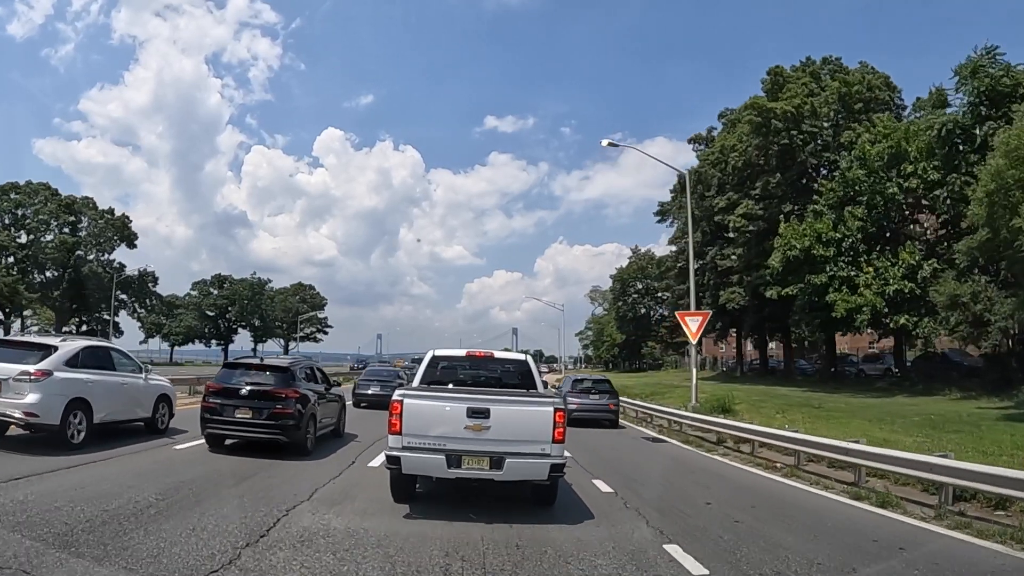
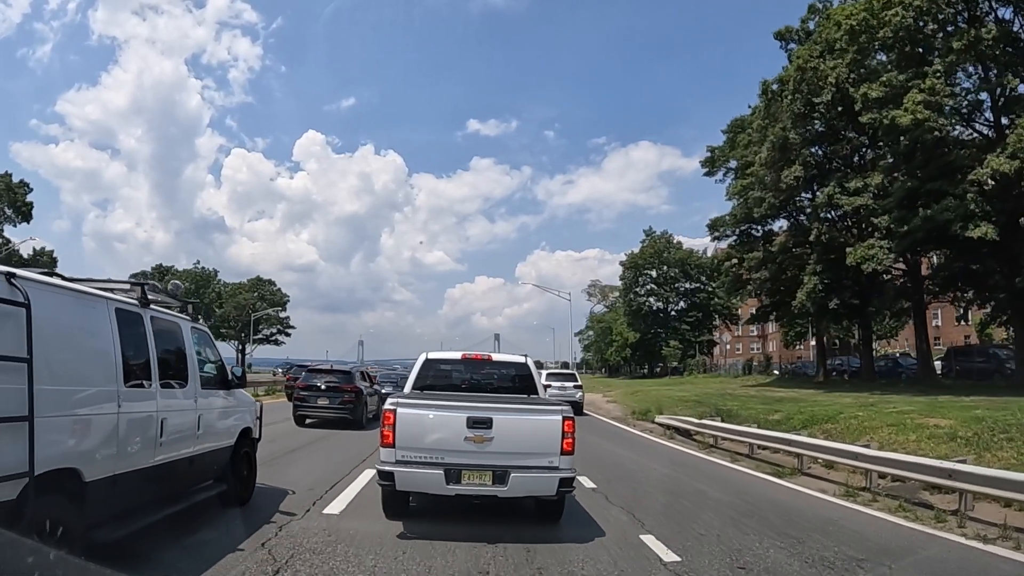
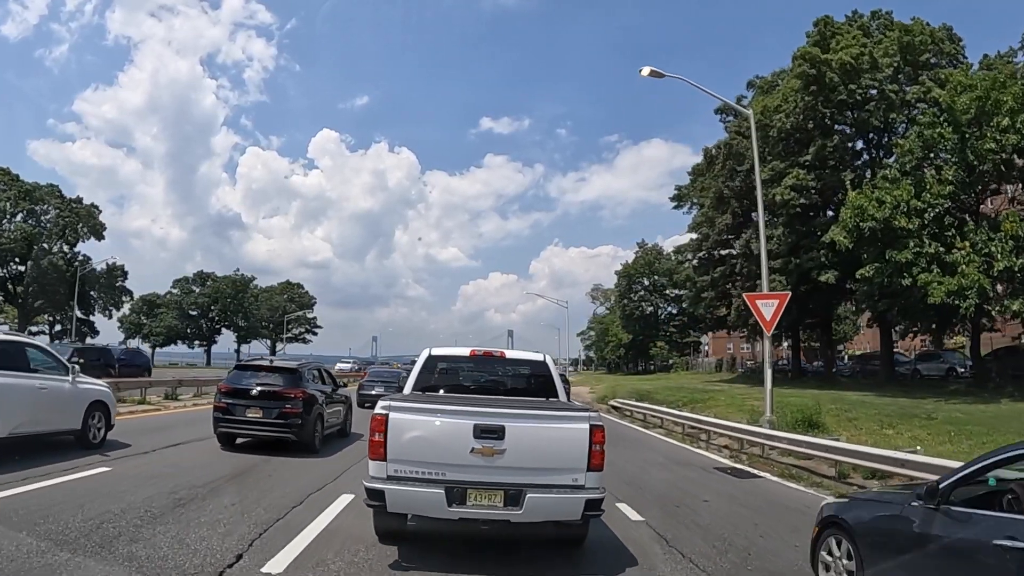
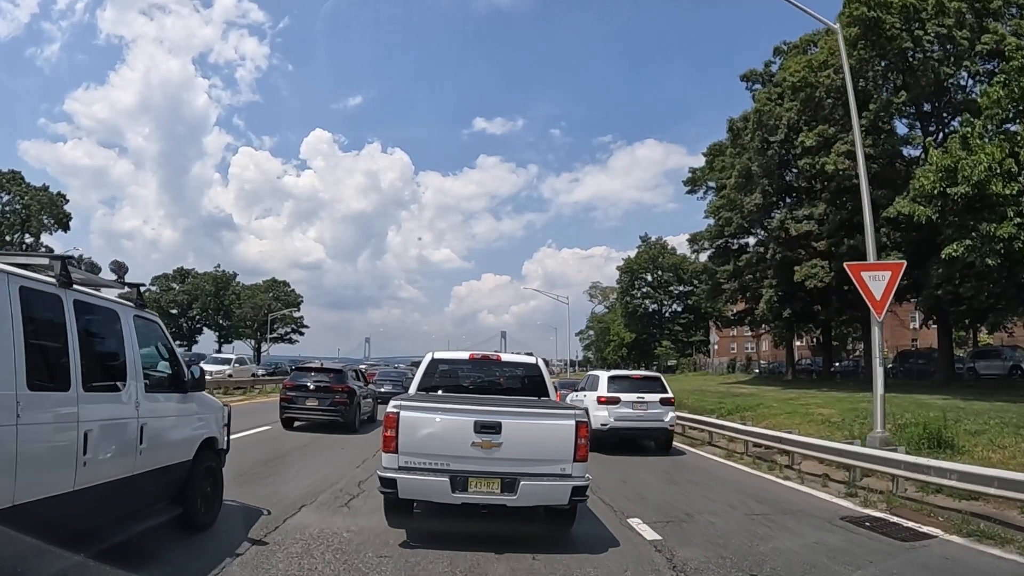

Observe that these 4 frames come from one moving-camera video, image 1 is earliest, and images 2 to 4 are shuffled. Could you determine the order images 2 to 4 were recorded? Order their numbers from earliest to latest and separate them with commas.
3, 4, 2
